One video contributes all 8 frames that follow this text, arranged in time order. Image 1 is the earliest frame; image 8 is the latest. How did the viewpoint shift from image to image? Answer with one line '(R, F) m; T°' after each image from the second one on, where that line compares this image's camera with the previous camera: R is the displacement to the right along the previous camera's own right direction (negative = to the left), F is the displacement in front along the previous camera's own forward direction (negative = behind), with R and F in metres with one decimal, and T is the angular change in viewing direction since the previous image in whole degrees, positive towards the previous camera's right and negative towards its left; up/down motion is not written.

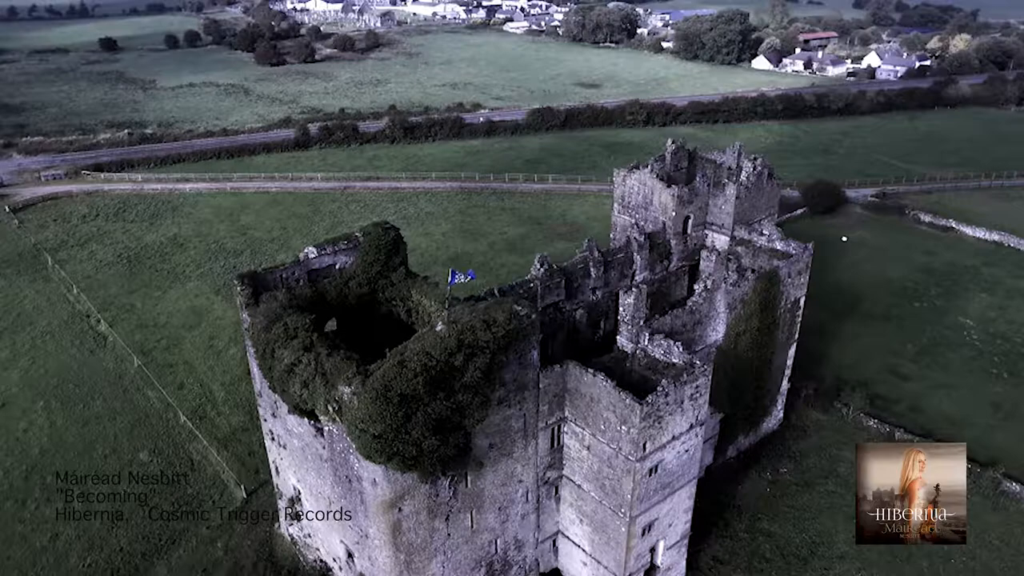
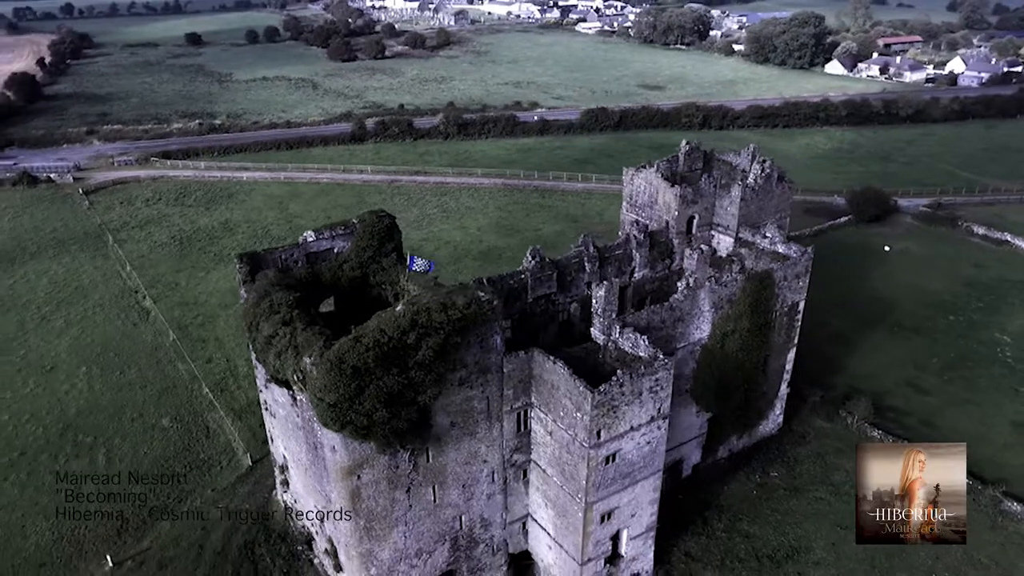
(+3.8, -0.9) m; -6°
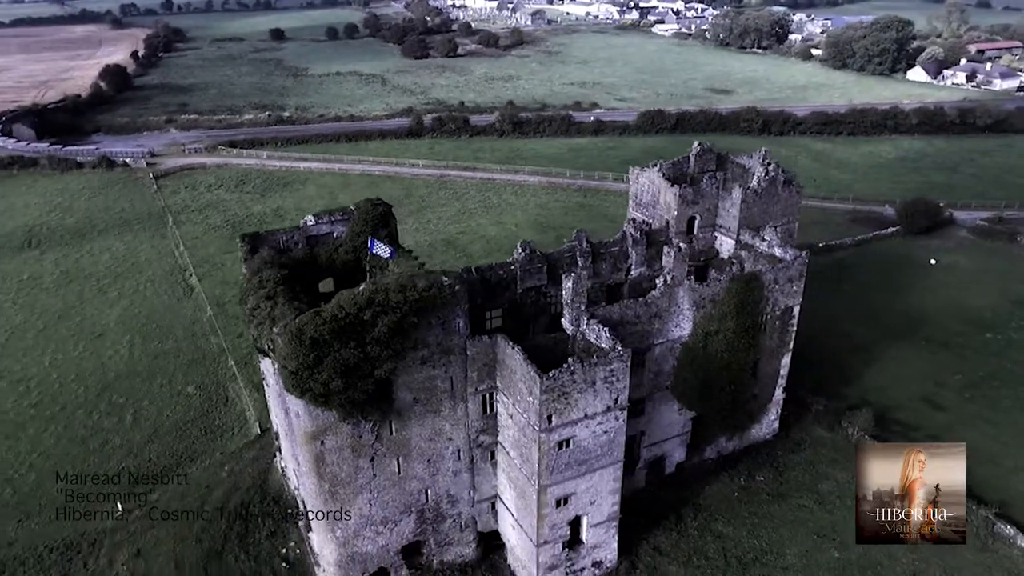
(+4.2, -1.0) m; -6°
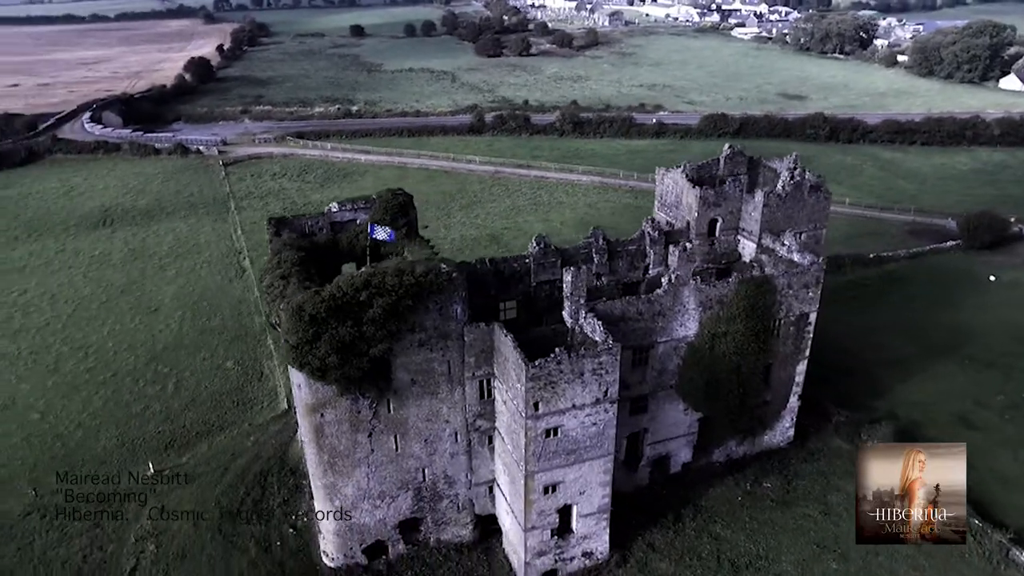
(+3.0, -0.7) m; -6°
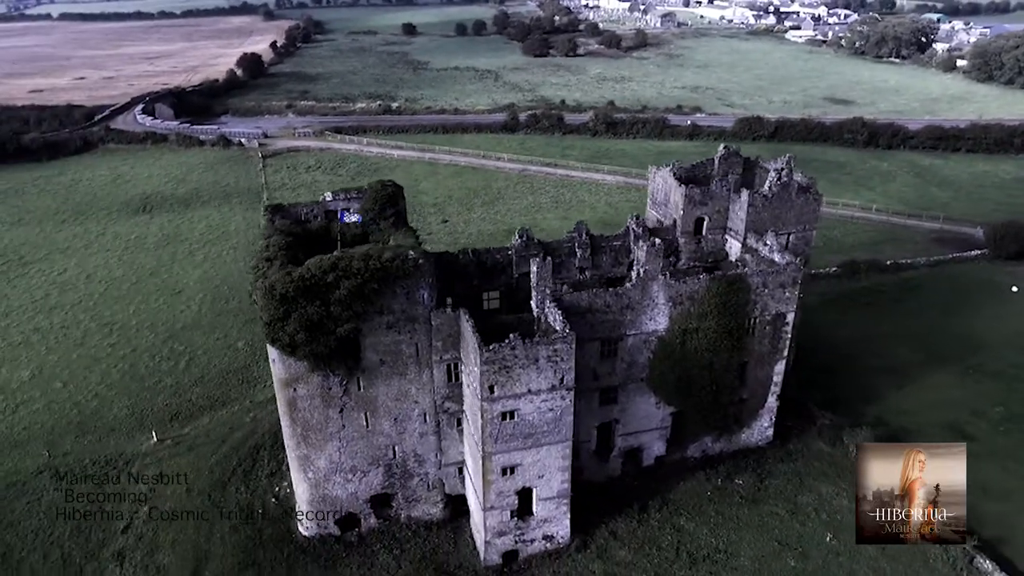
(+3.7, -1.1) m; -4°
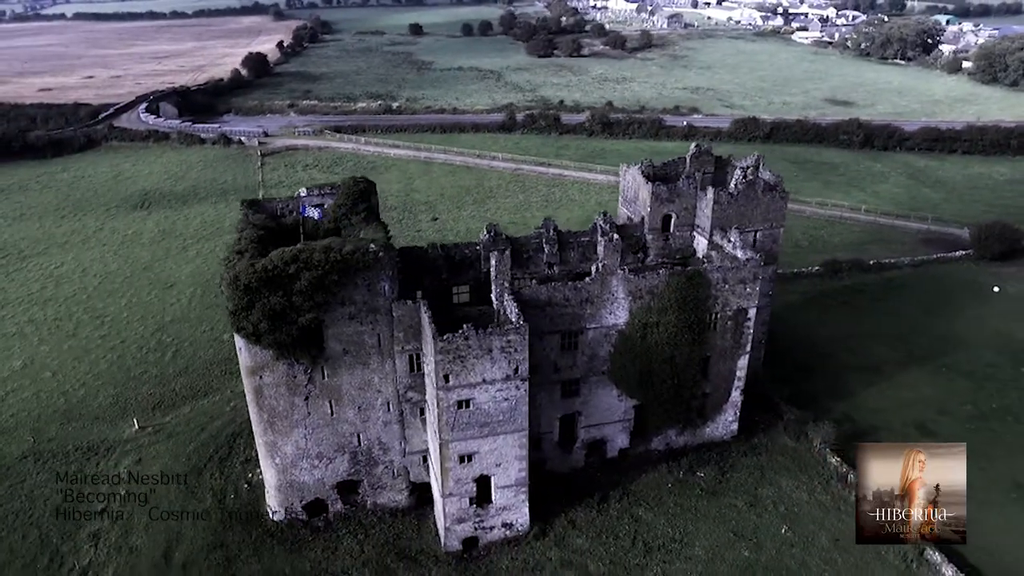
(+2.3, -0.9) m; -1°
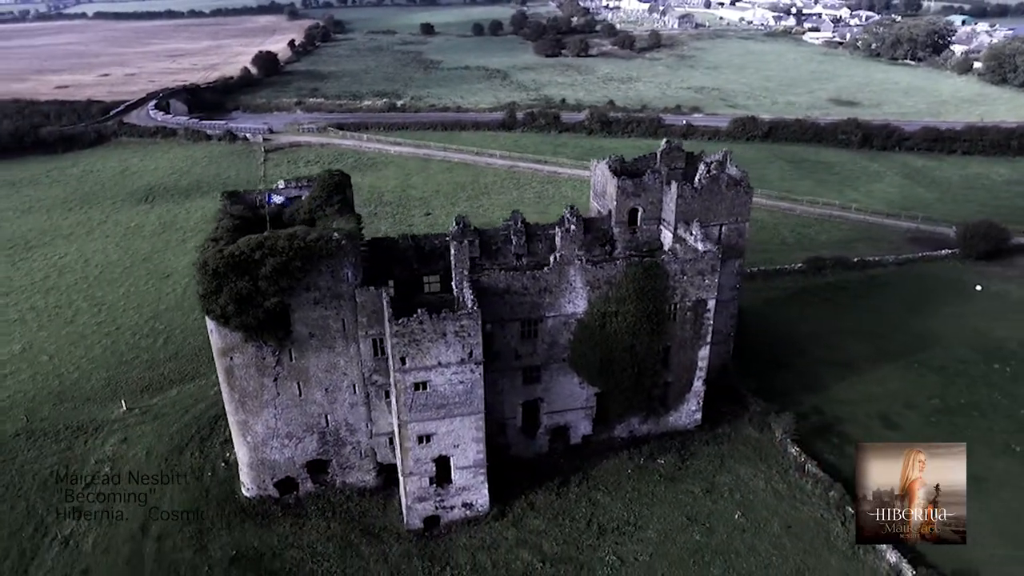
(+2.7, -1.3) m; -1°
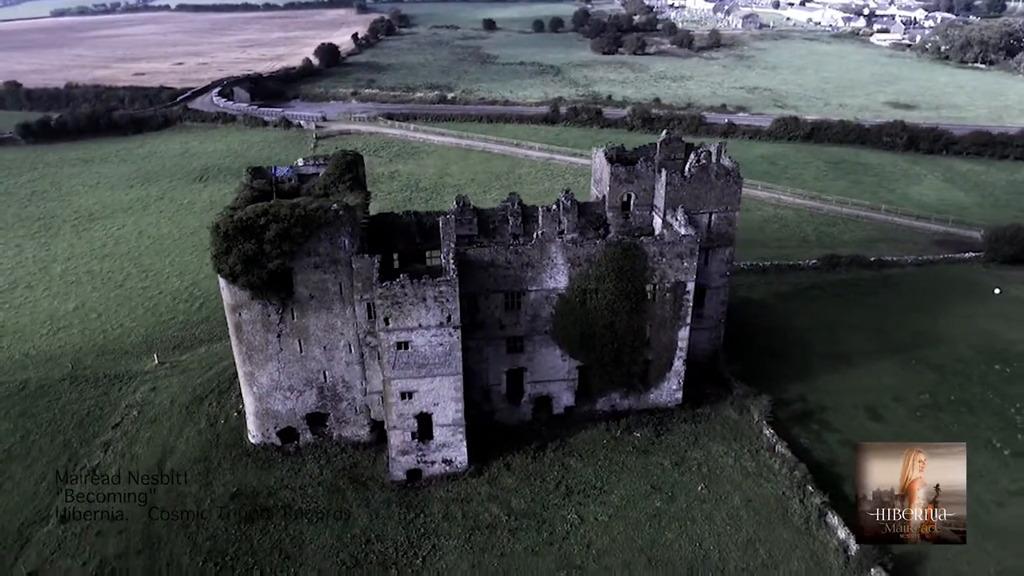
(+4.1, -2.5) m; -5°
